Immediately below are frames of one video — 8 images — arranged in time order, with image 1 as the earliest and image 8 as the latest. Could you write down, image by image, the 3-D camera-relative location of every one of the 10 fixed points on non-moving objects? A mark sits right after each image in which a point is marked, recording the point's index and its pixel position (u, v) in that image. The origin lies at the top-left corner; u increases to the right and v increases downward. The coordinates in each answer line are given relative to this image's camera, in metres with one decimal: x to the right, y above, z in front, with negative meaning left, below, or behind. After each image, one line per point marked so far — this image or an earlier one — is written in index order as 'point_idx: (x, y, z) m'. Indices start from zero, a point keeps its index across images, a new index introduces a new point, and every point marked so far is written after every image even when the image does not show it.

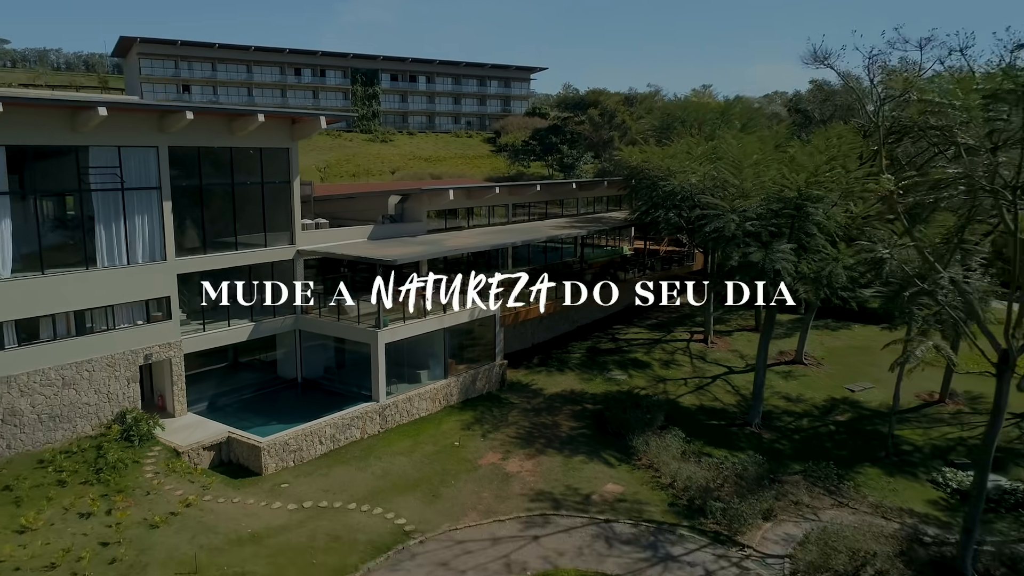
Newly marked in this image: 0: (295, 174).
0: (-5.5, +2.9, +19.4) m
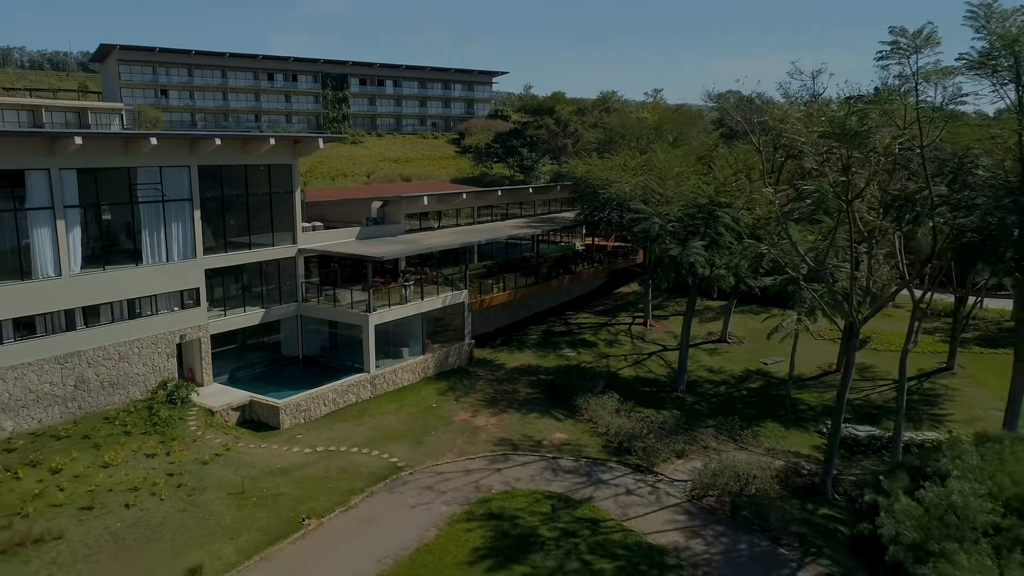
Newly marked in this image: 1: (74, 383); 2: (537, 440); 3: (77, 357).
0: (-6.6, +3.1, +23.2) m
1: (-10.1, -2.2, +17.7) m
2: (+0.7, -3.9, +19.7) m
3: (-10.1, -1.6, +17.8) m
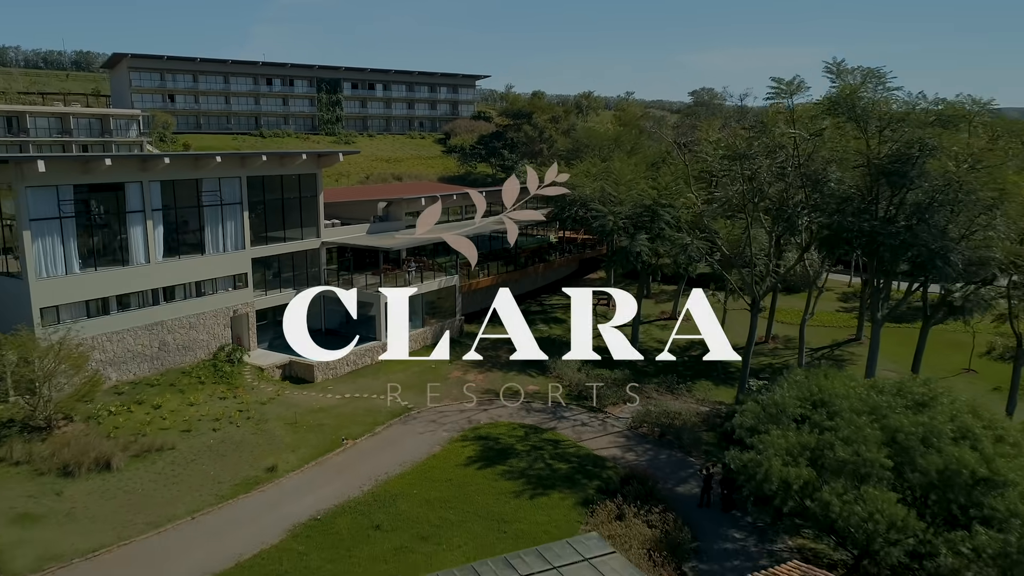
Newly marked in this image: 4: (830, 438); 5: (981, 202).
0: (-7.2, +3.7, +28.5) m
1: (-10.6, -1.7, +23.0) m
2: (+0.1, -3.4, +25.2) m
3: (-10.6, -1.1, +23.1) m
4: (+6.1, -2.7, +15.1) m
5: (+12.8, +2.4, +22.3) m
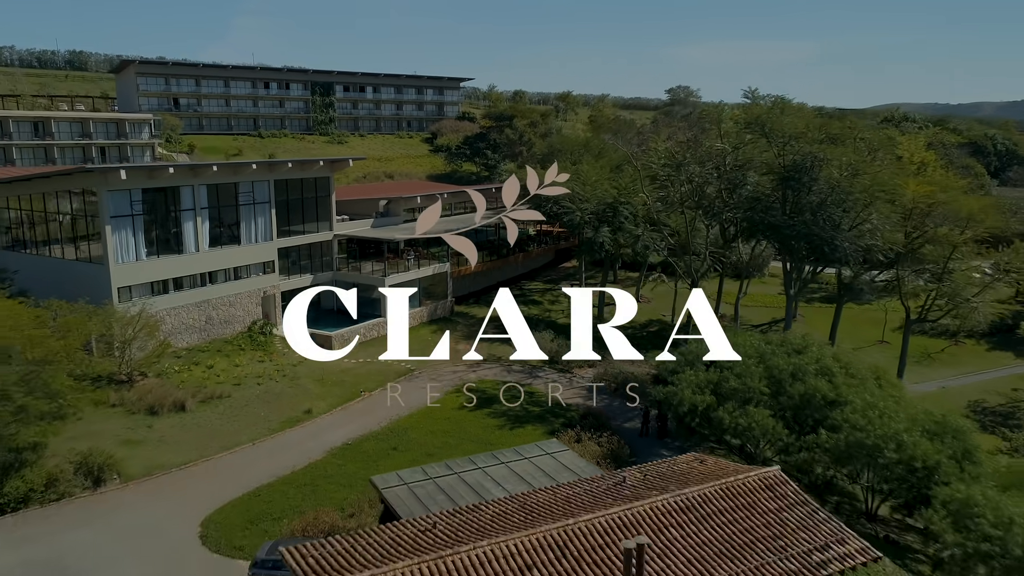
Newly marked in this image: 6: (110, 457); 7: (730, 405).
0: (-8.0, +4.3, +33.6) m
1: (-11.2, -1.1, +28.1) m
2: (-0.5, -2.8, +30.5) m
3: (-11.2, -0.5, +28.1) m
4: (+5.7, -2.2, +20.5) m
5: (+12.2, +3.1, +27.8) m
6: (-10.1, -4.3, +19.2) m
7: (+5.5, -2.9, +19.3) m
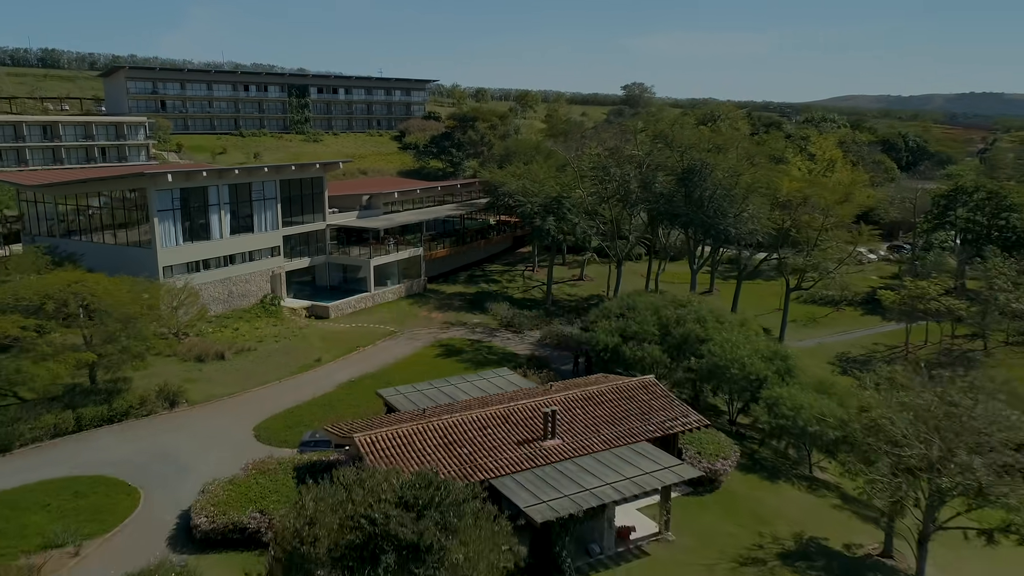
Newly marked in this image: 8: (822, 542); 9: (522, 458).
0: (-10.0, +5.3, +40.4) m
1: (-13.0, -0.2, +34.8) m
2: (-2.4, -1.7, +37.8) m
3: (-12.9, +0.4, +34.9) m
4: (+4.3, -1.1, +28.0) m
5: (+10.5, +4.2, +35.6) m
6: (-11.4, -3.4, +26.1) m
7: (+4.2, -1.9, +26.9) m
8: (+7.5, -6.1, +18.3) m
9: (+0.3, -4.1, +18.3) m
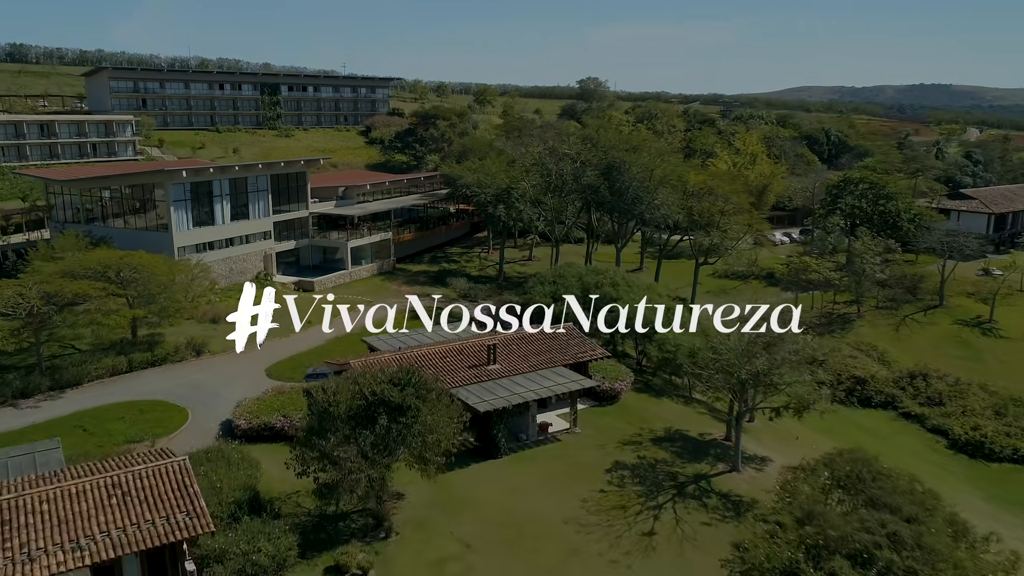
0: (-12.7, +6.6, +47.1) m
1: (-15.4, +1.0, +41.5) m
2: (-4.9, -0.4, +44.9) m
3: (-15.4, +1.6, +41.5) m
4: (+2.2, +0.1, +35.5) m
5: (+7.9, +5.7, +43.3) m
6: (-13.4, -2.3, +32.9) m
7: (+2.2, -0.7, +34.4) m
8: (+5.9, -4.9, +26.0) m
9: (-1.3, -3.0, +25.6) m
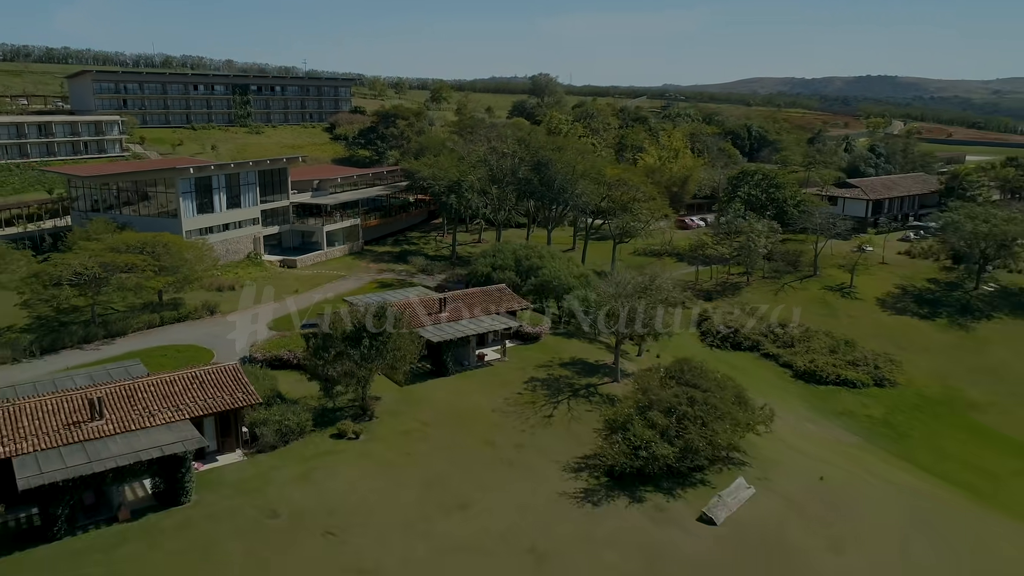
0: (-16.5, +8.2, +55.6) m
1: (-18.7, +2.5, +49.9) m
2: (-8.5, +1.3, +53.9) m
3: (-18.7, +3.1, +49.9) m
4: (-0.9, +1.8, +44.8) m
5: (+4.4, +7.5, +52.9) m
6: (-16.2, -0.9, +41.4) m
7: (-0.8, +1.0, +43.7) m
8: (+3.4, -3.3, +35.6) m
9: (-3.8, -1.5, +34.8) m
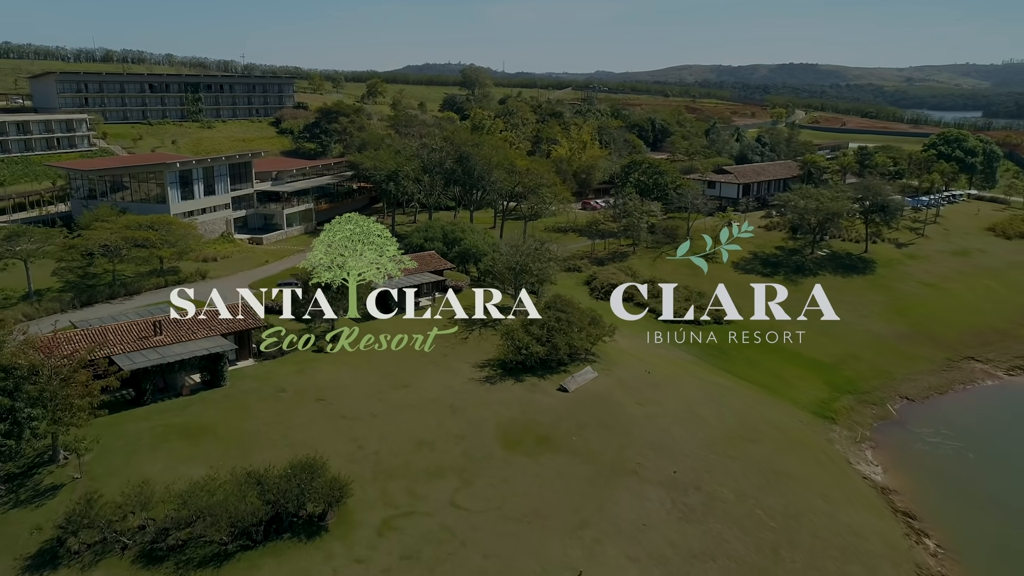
0: (-22.8, +10.5, +66.3) m
1: (-24.5, +4.6, +60.5) m
2: (-14.5, +3.7, +65.4) m
3: (-24.5, +5.2, +60.5) m
4: (-6.2, +4.2, +57.0) m
5: (-1.7, +10.1, +65.3) m
6: (-21.2, +1.2, +52.4) m
7: (-6.1, +3.3, +55.8) m
8: (-1.2, -1.0, +48.2) m
9: (-8.3, +0.7, +46.8) m
